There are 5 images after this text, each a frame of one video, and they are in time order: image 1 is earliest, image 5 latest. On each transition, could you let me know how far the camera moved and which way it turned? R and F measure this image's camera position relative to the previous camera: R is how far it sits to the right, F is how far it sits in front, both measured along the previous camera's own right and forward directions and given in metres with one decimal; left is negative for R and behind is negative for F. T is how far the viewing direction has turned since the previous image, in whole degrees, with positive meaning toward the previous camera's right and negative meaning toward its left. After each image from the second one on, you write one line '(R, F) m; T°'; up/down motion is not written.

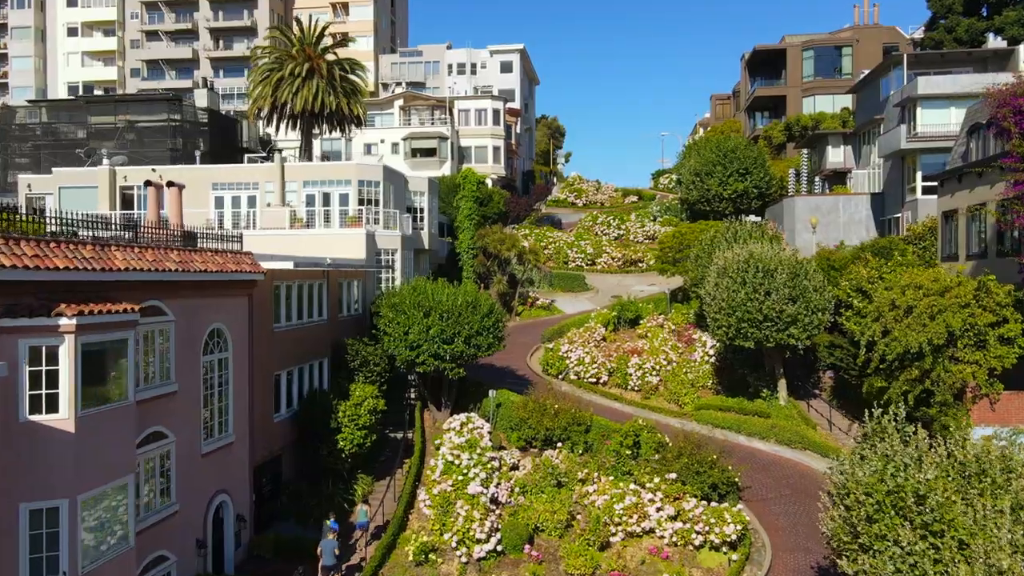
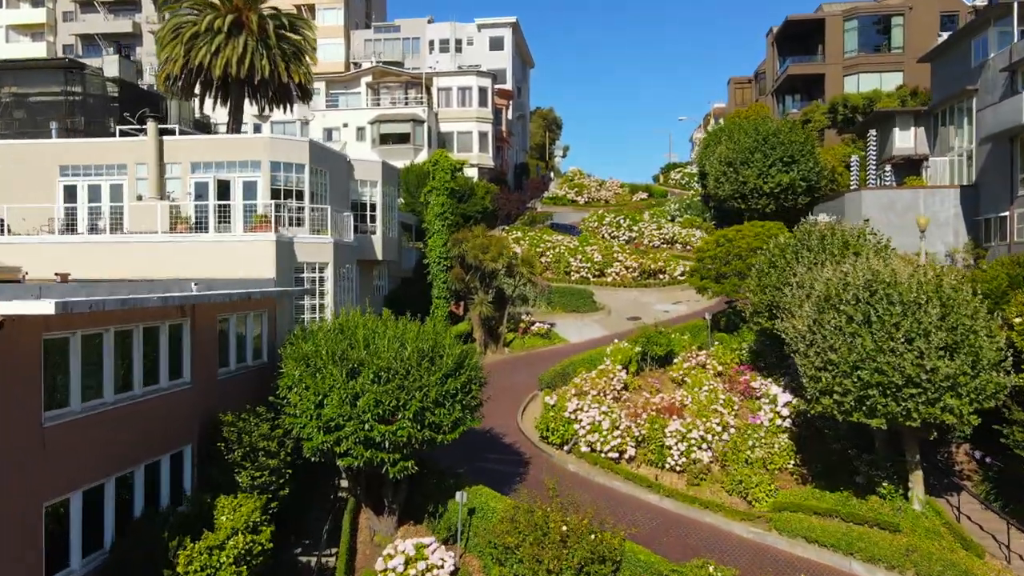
(+0.2, +9.6) m; 0°
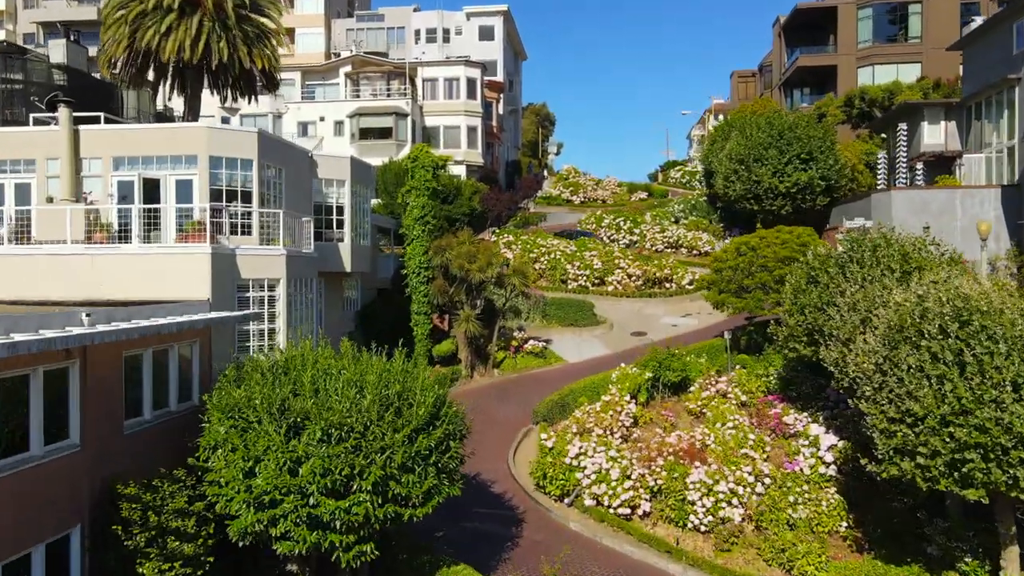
(0.0, +3.6) m; 0°
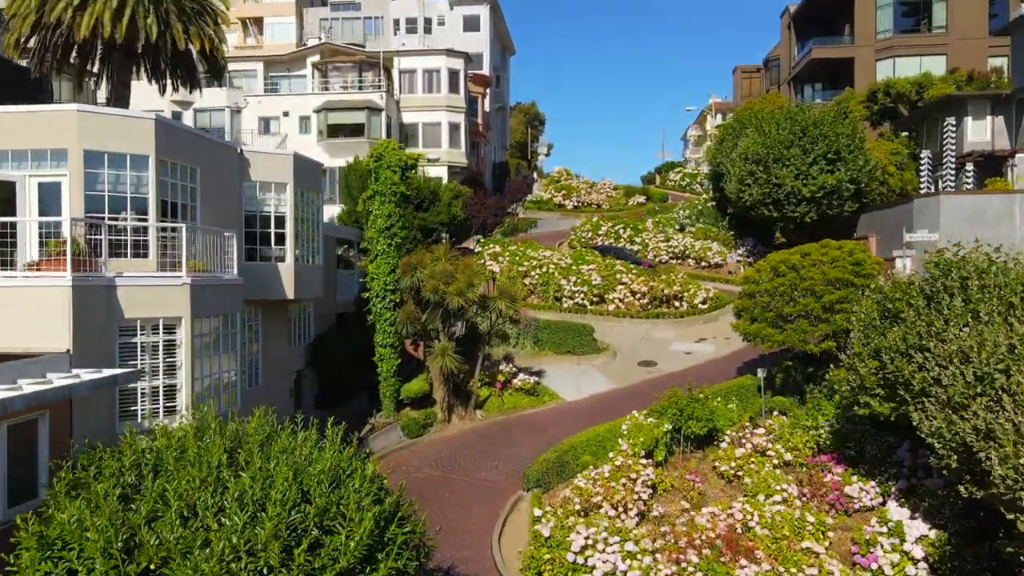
(+0.1, +4.5) m; +1°
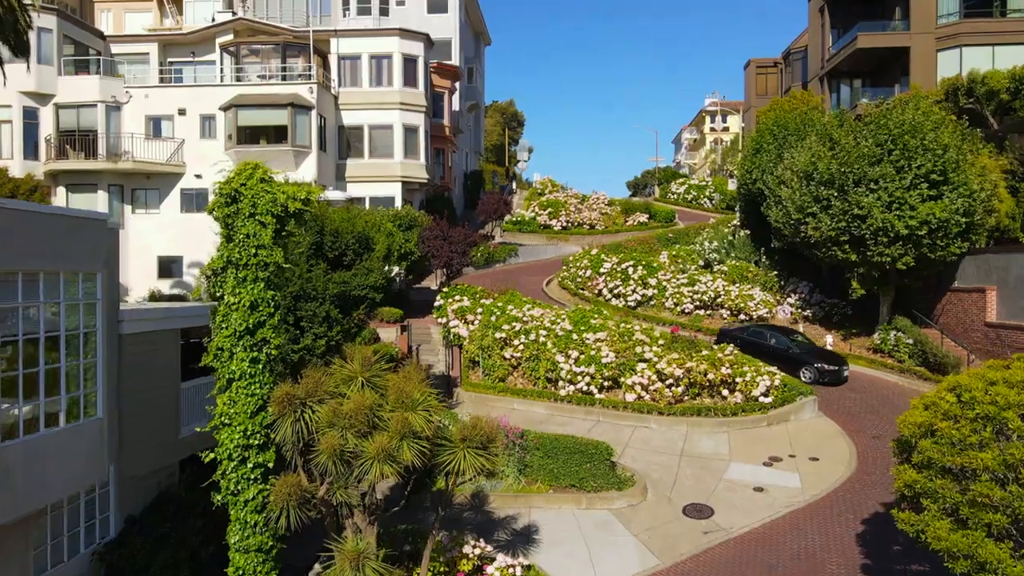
(0.0, +9.5) m; +1°
